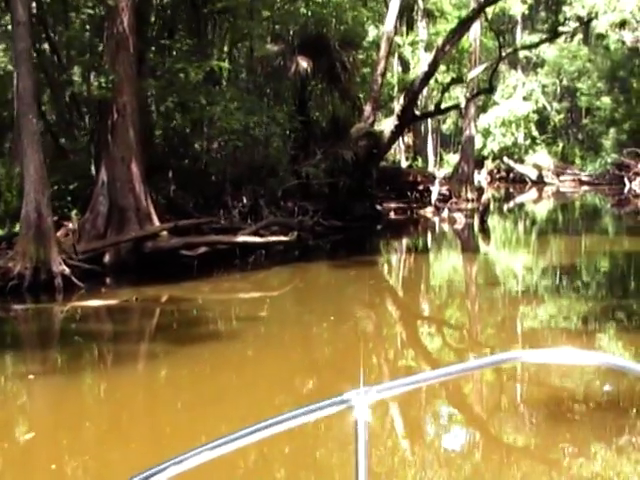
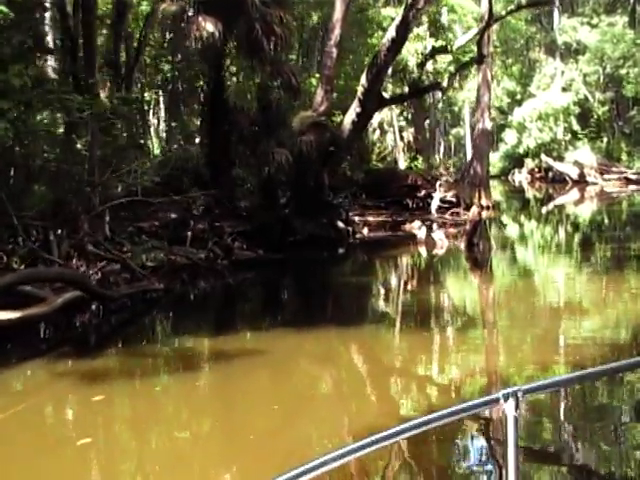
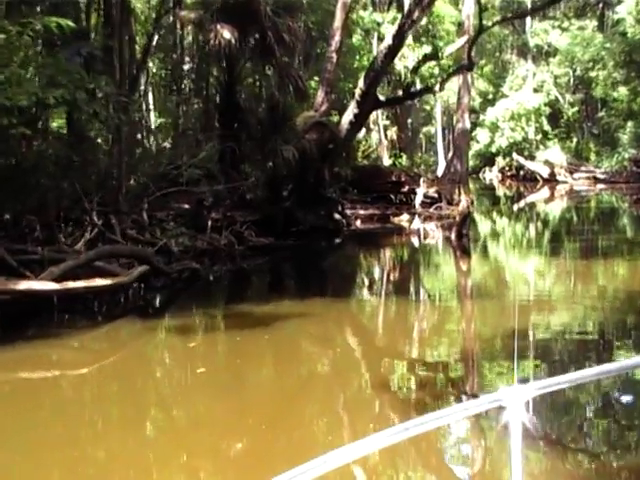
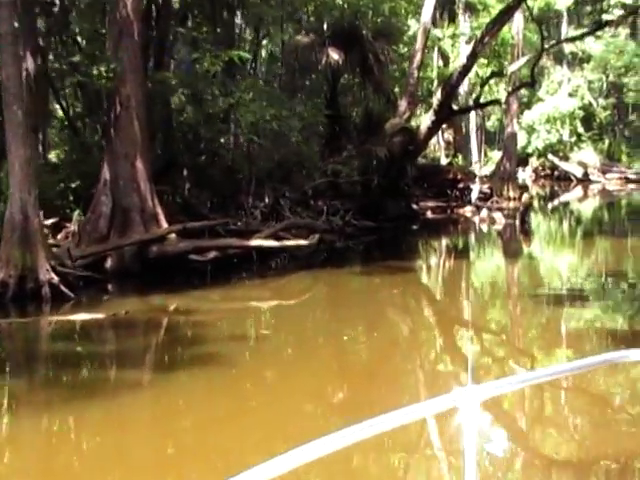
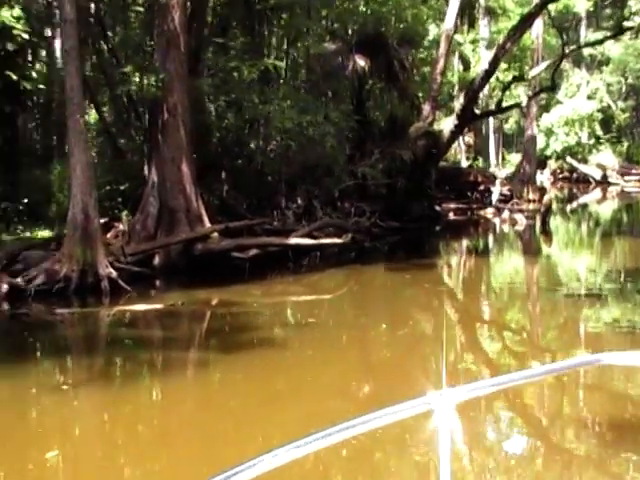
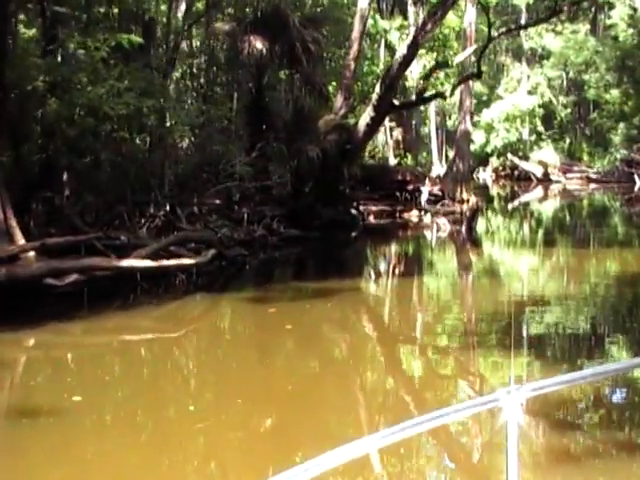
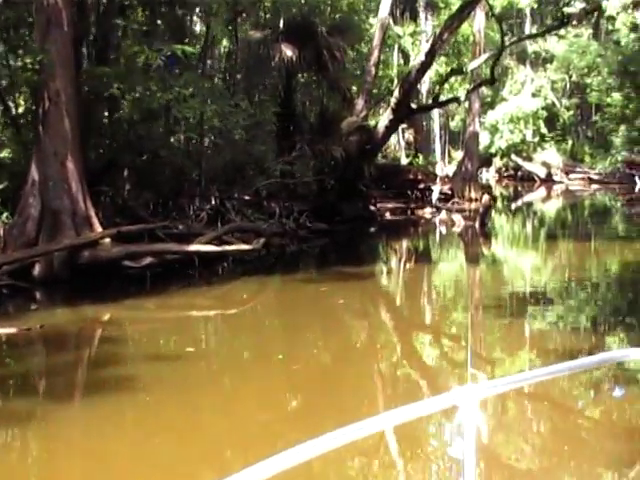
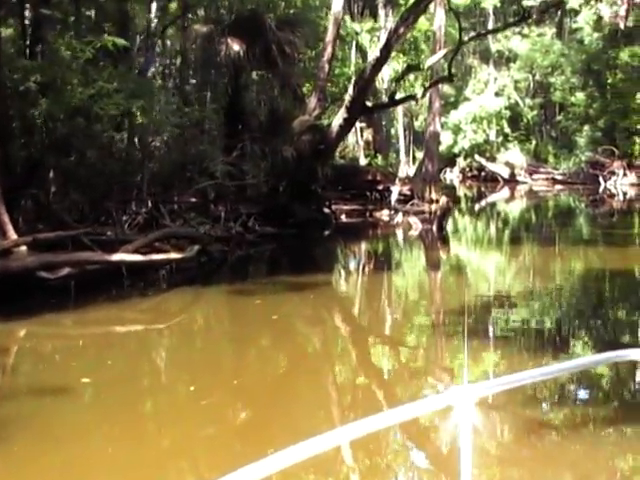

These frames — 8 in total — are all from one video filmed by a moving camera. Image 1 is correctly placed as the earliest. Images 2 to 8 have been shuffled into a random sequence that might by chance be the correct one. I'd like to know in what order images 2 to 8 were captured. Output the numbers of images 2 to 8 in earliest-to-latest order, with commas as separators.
5, 4, 7, 8, 6, 3, 2
